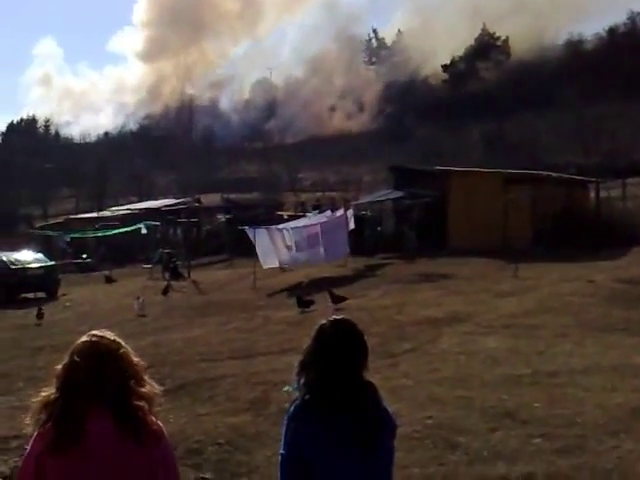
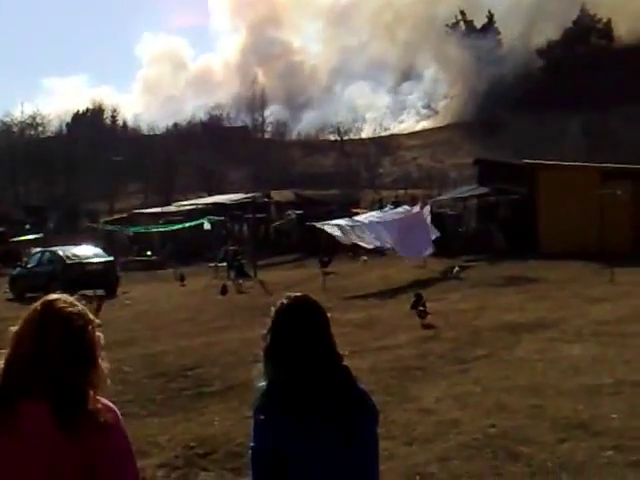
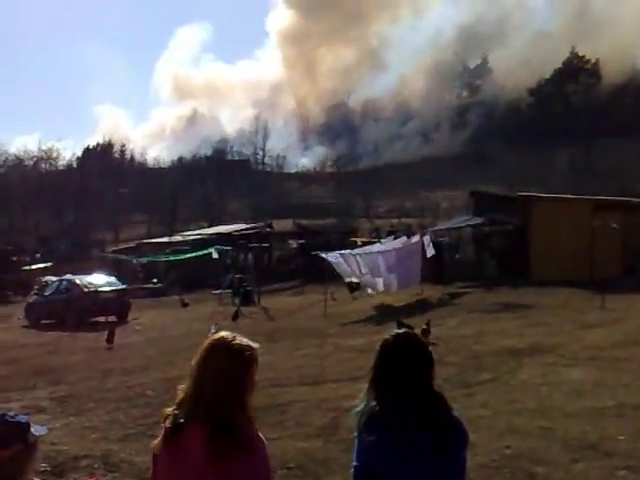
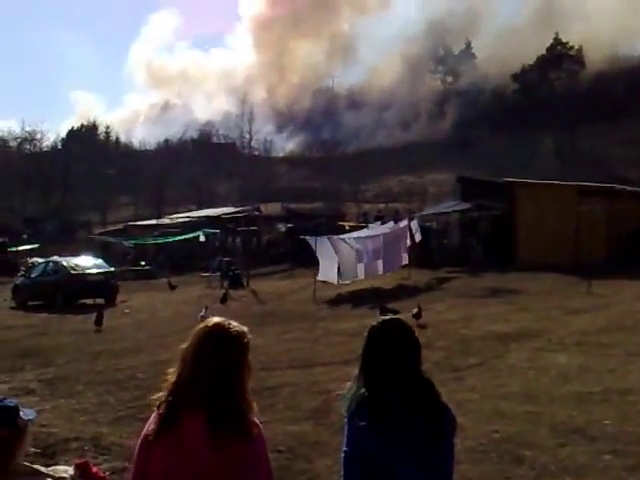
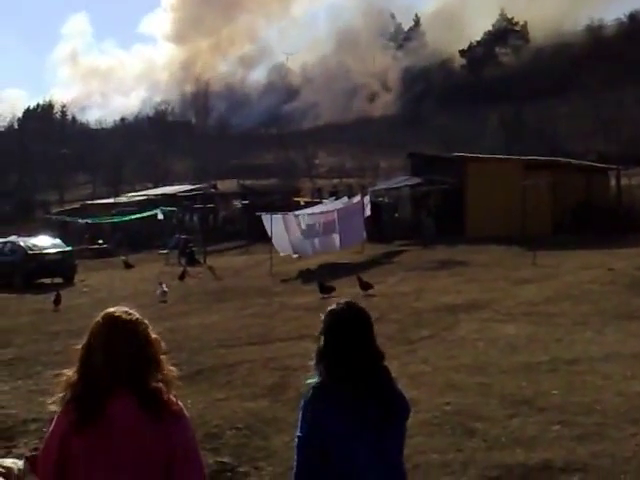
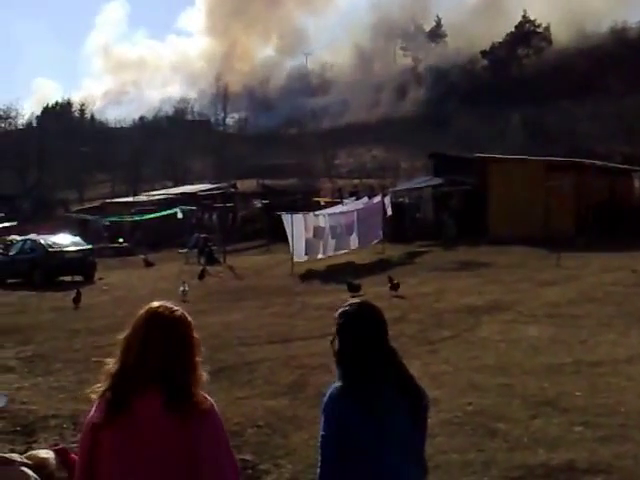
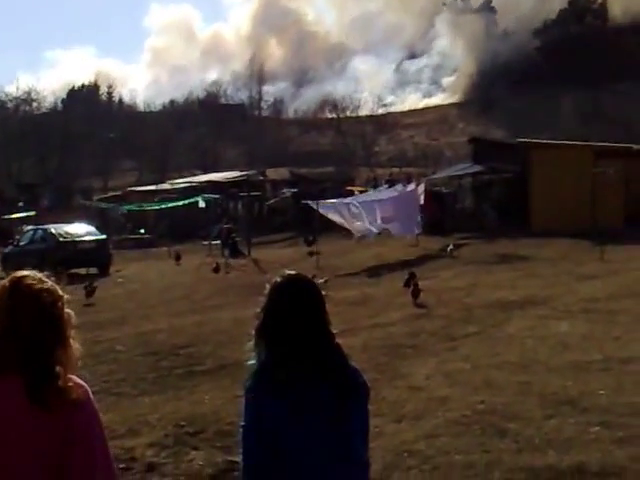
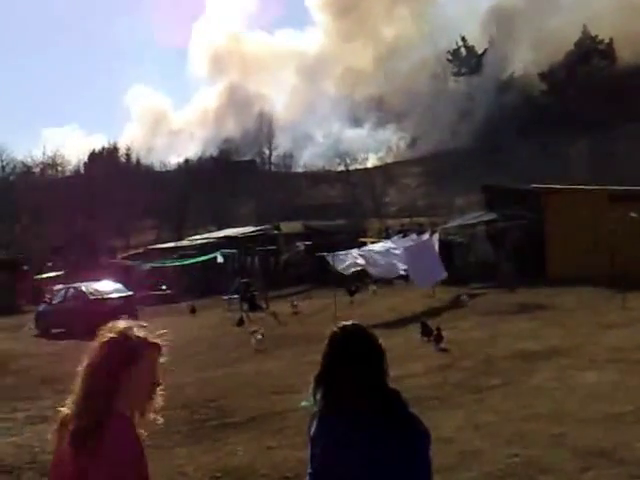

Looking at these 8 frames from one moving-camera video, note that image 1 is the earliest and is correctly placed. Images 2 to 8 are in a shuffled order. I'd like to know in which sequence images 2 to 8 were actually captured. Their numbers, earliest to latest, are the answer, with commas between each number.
5, 6, 4, 3, 8, 2, 7
